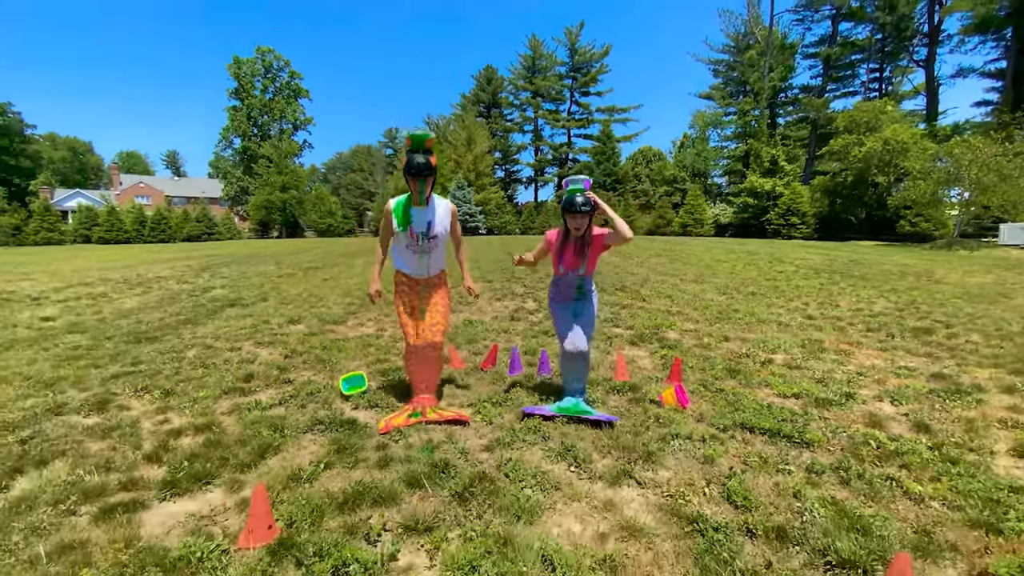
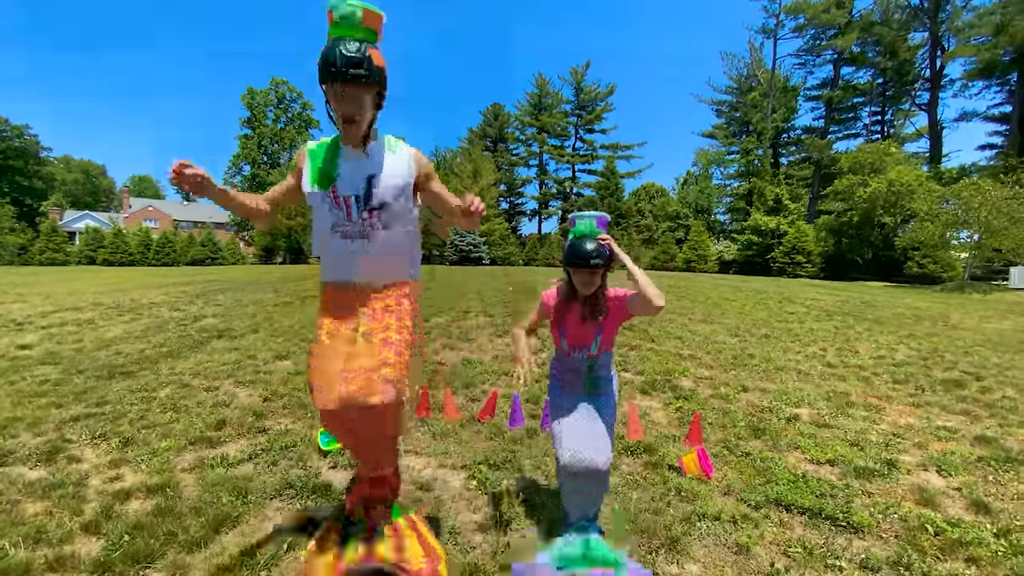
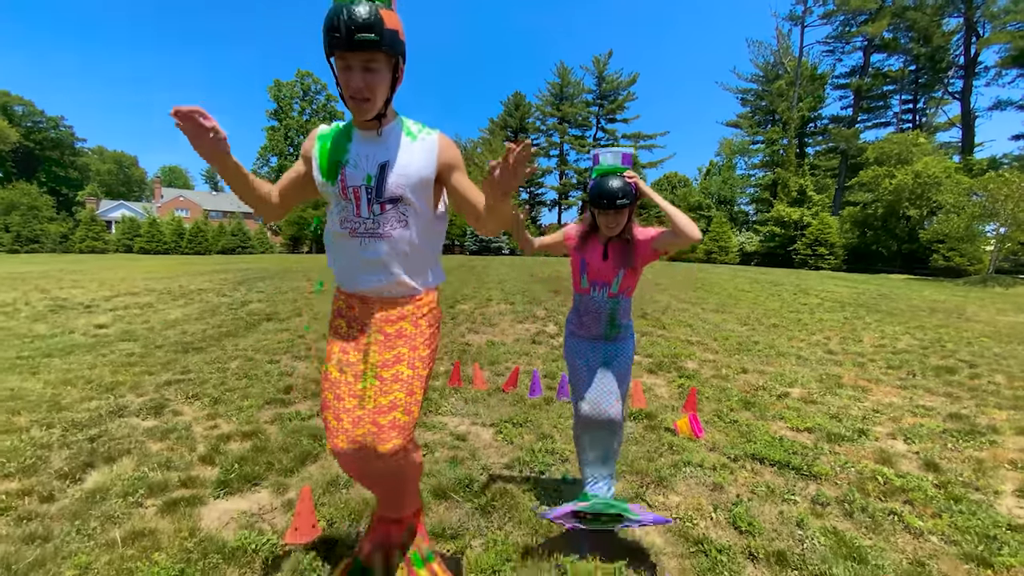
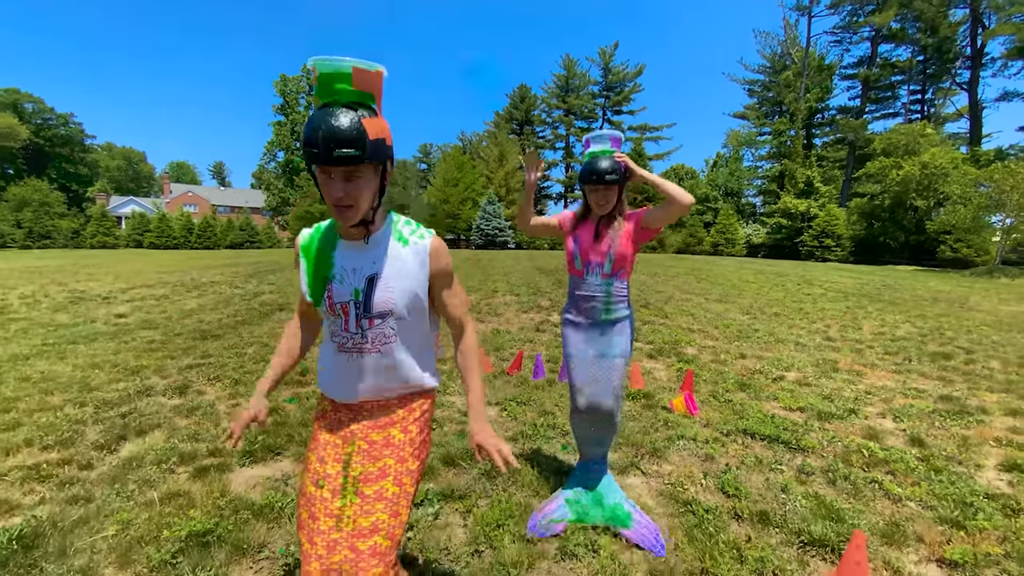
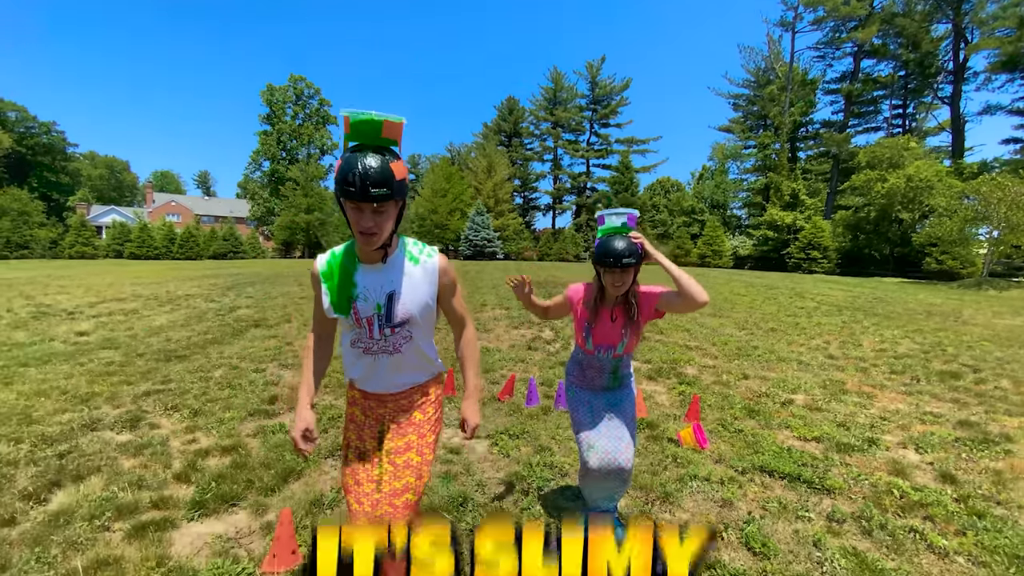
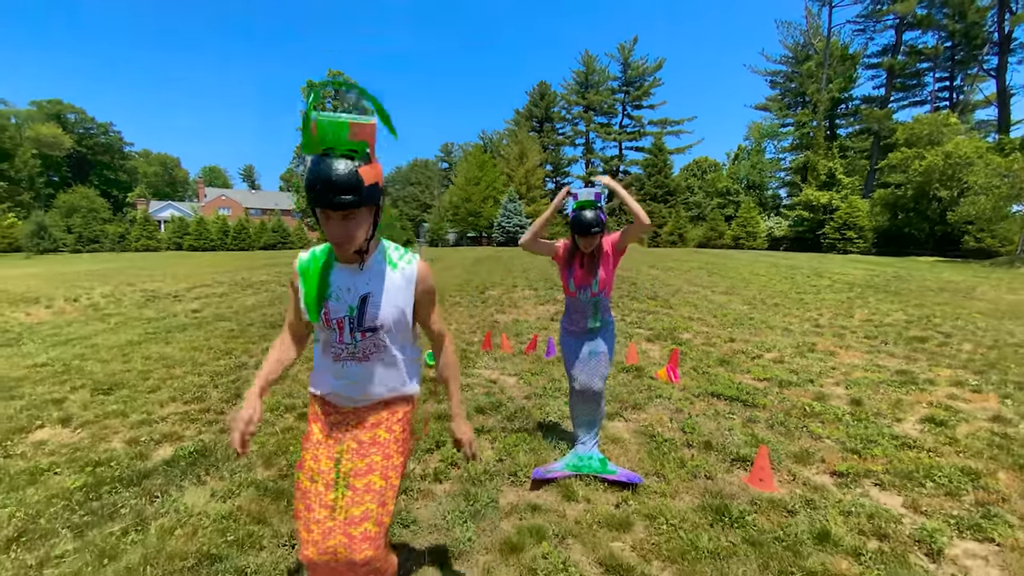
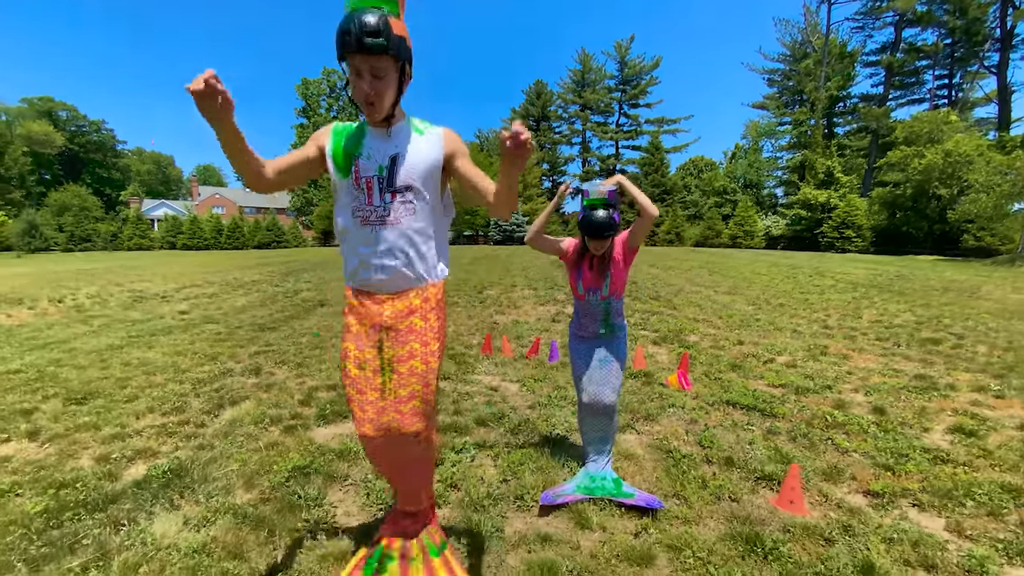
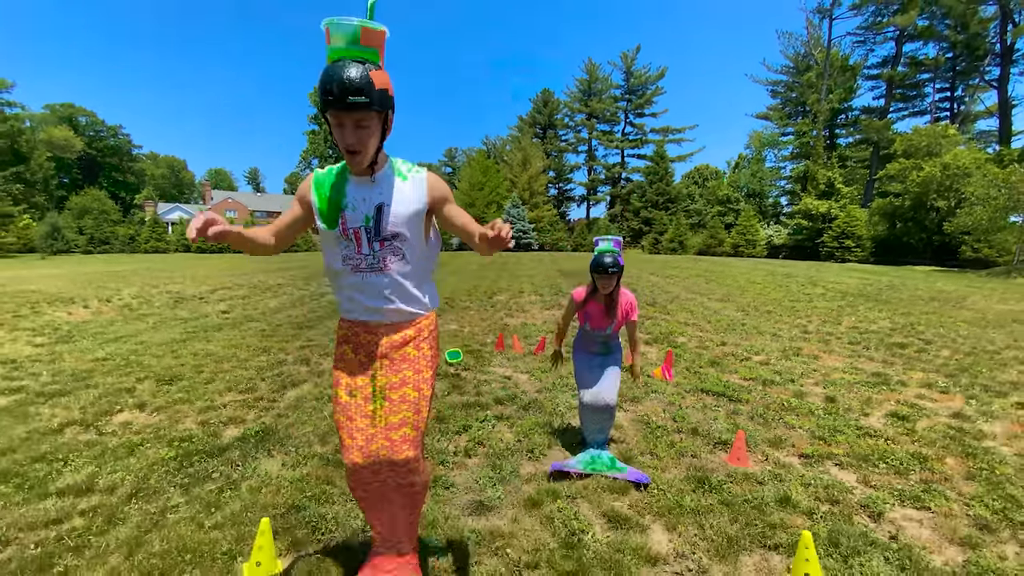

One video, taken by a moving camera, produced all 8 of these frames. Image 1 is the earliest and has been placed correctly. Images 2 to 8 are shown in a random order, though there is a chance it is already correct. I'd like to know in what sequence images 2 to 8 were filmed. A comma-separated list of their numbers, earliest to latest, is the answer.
2, 5, 3, 4, 7, 6, 8
